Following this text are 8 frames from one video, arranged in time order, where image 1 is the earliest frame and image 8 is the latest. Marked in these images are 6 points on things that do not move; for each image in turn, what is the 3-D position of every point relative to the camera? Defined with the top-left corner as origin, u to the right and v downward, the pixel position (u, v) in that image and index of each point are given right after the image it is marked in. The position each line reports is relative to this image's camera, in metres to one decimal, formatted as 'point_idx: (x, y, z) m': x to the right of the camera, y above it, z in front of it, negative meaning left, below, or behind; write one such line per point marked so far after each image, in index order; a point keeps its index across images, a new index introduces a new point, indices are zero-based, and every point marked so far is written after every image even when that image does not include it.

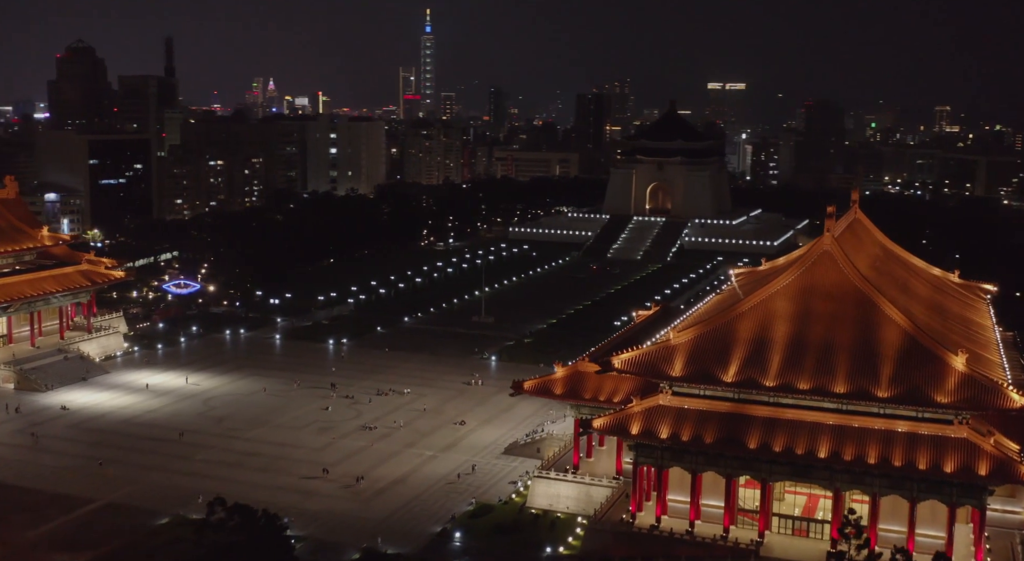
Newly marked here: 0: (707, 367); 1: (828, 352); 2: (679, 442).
0: (+3.6, -1.6, +19.4) m
1: (+5.9, -1.4, +19.1) m
2: (+3.1, -3.0, +18.9) m
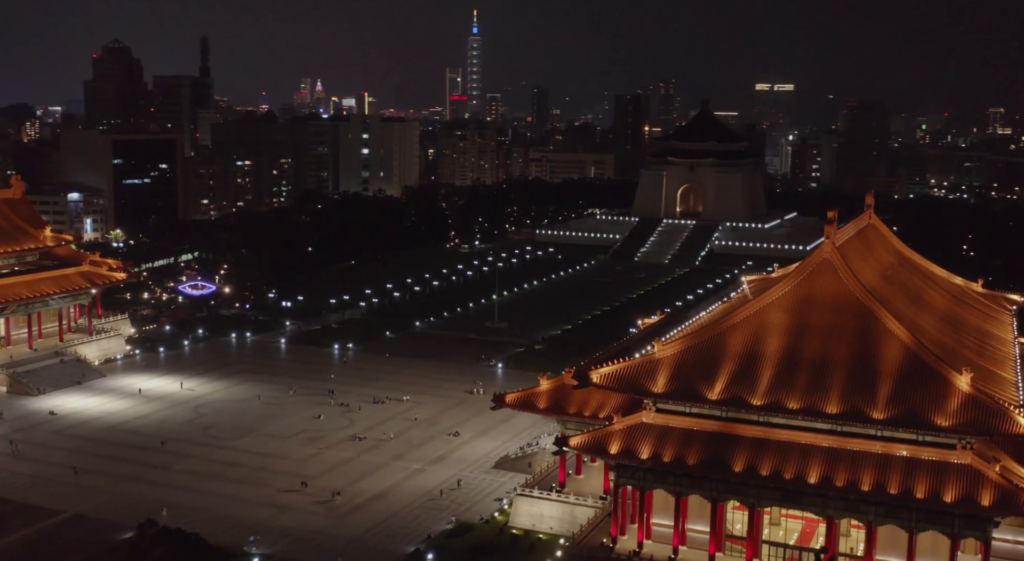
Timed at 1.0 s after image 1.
0: (+3.1, -1.8, +18.1) m
1: (+5.4, -1.5, +17.8) m
2: (+2.6, -3.2, +17.7) m
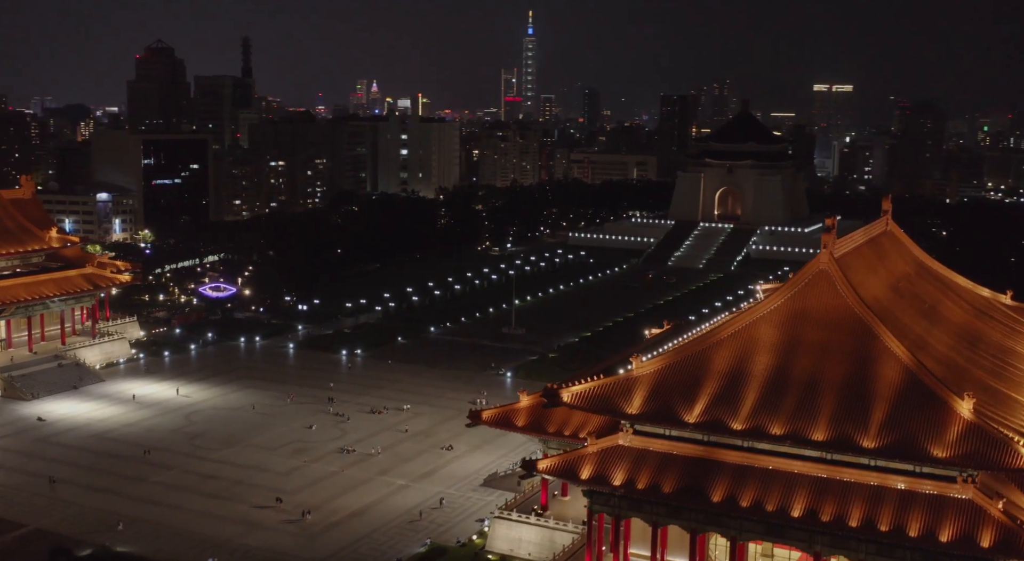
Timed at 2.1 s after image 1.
0: (+2.6, -2.0, +16.7) m
1: (+4.8, -1.8, +16.3) m
2: (+1.9, -3.4, +16.4) m
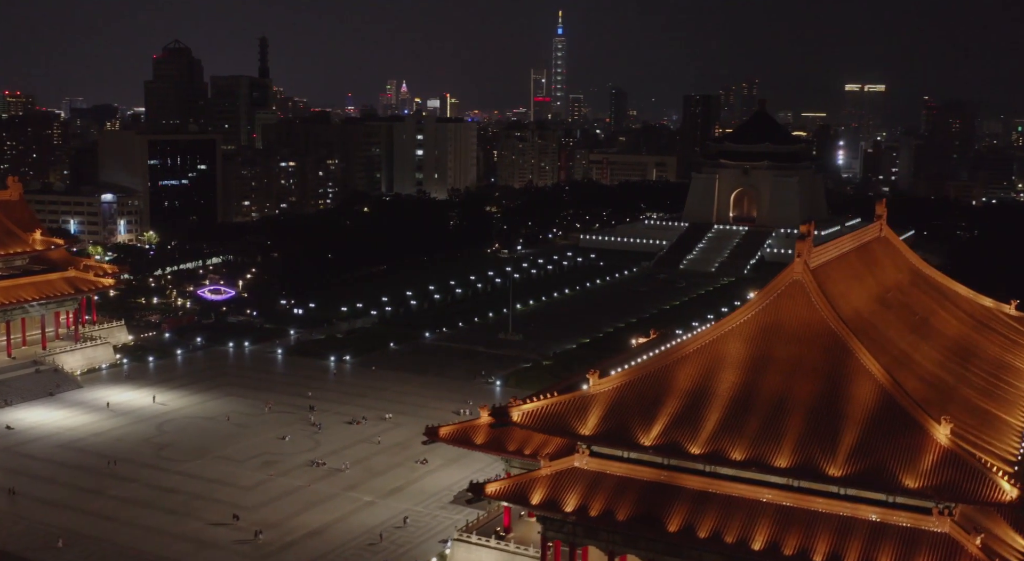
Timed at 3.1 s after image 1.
0: (+1.7, -2.2, +15.6) m
1: (+3.9, -2.0, +15.1) m
2: (+1.1, -3.5, +15.3) m
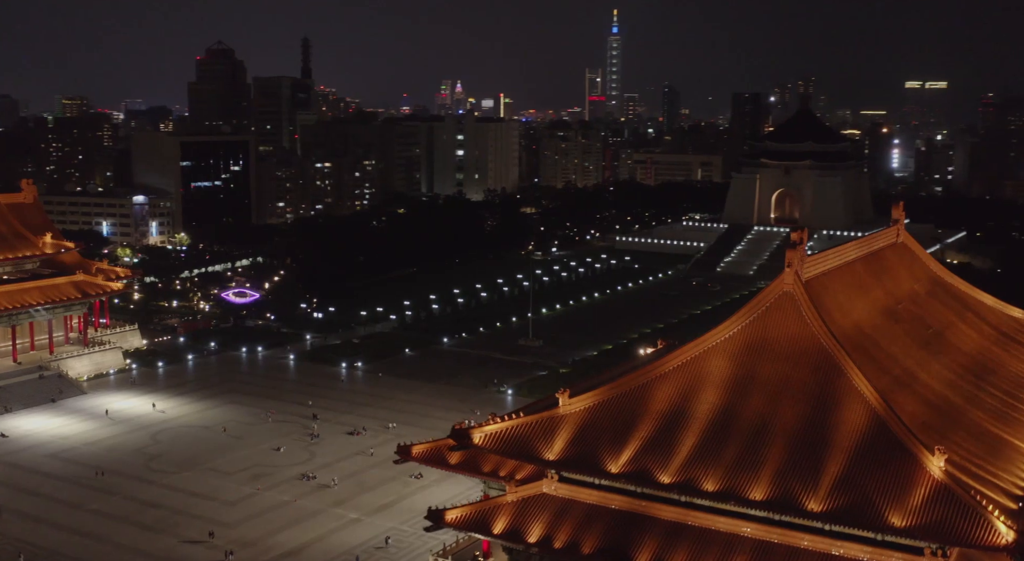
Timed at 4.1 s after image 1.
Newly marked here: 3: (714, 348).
0: (+1.2, -2.3, +14.4) m
1: (+3.3, -2.1, +13.8) m
2: (+0.5, -3.7, +14.1) m
3: (+3.0, -1.0, +15.2) m
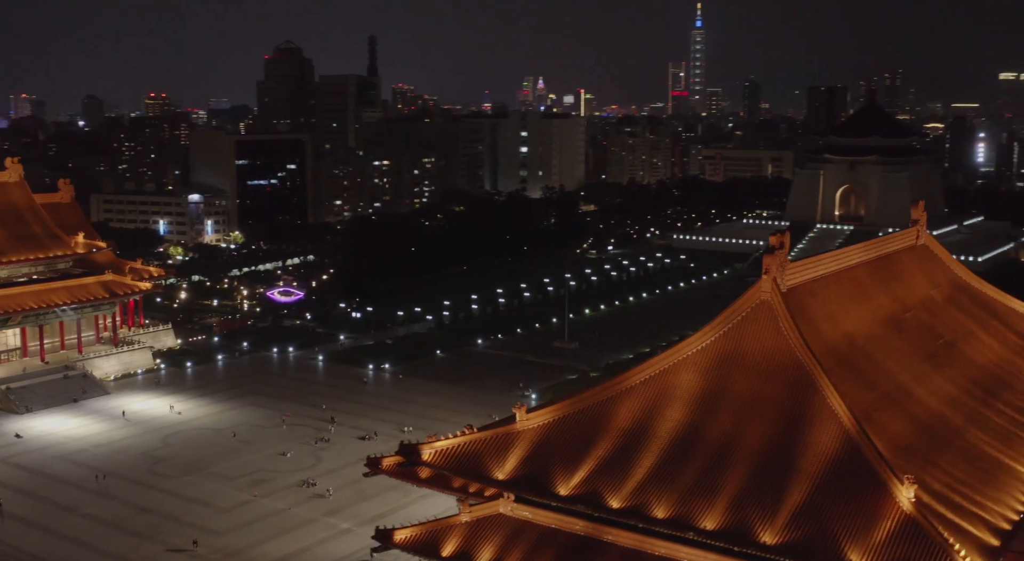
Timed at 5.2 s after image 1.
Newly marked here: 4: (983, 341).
0: (+0.5, -2.5, +13.5) m
1: (+2.6, -2.2, +12.7) m
2: (-0.2, -3.8, +13.2) m
3: (+2.4, -1.1, +14.1) m
4: (+8.1, -1.1, +17.6) m
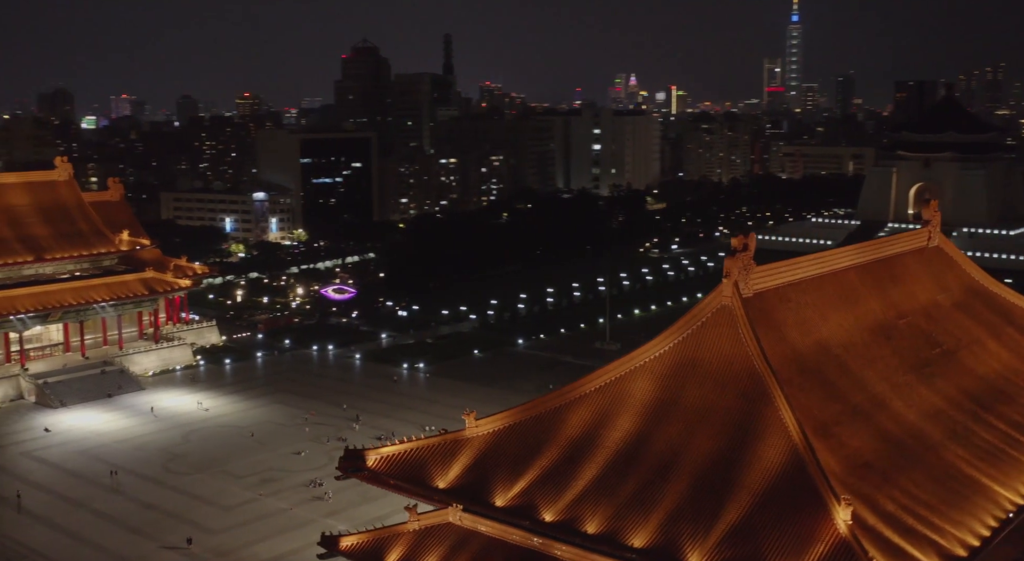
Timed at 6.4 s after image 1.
0: (-0.3, -2.5, +13.1) m
1: (+1.8, -2.3, +12.1) m
2: (-1.0, -3.8, +12.9) m
3: (+1.7, -1.2, +13.5) m
4: (+7.7, -1.1, +16.5) m
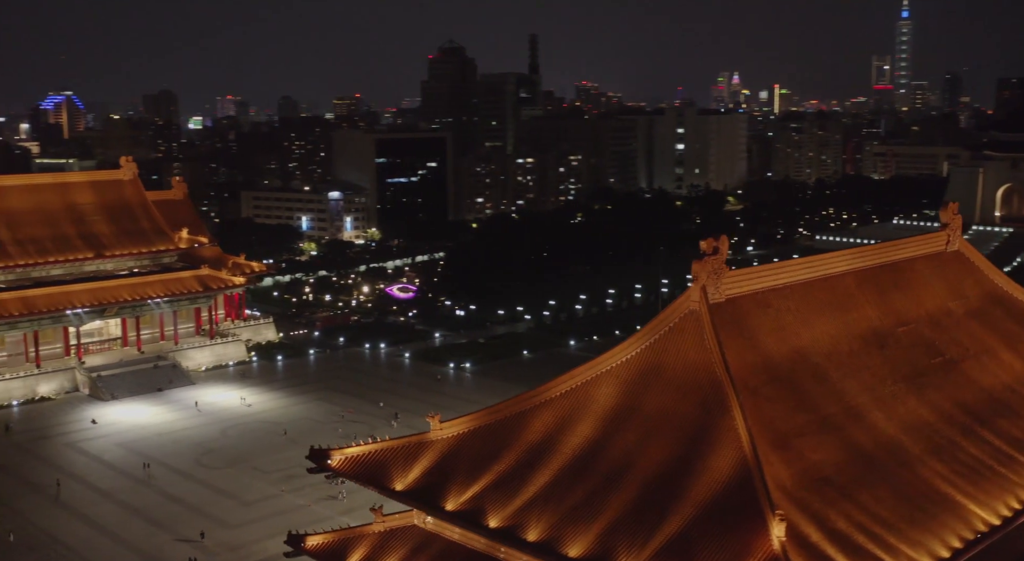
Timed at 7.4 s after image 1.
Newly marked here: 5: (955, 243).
0: (-0.8, -2.5, +12.9) m
1: (+1.1, -2.3, +11.8) m
2: (-1.5, -3.9, +12.8) m
3: (+1.2, -1.2, +13.2) m
4: (+7.4, -1.2, +15.6) m
5: (+7.6, +0.6, +17.5) m
